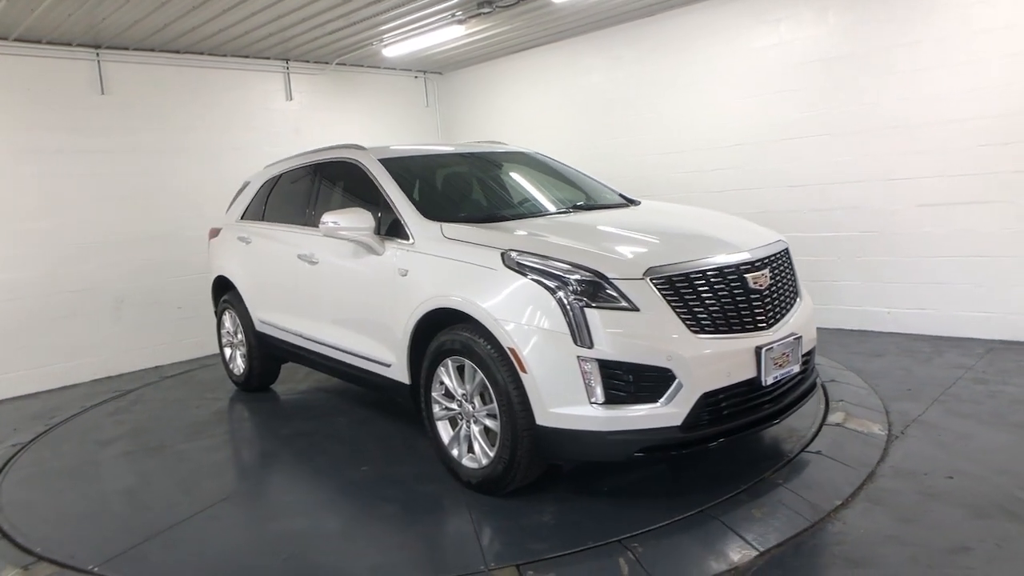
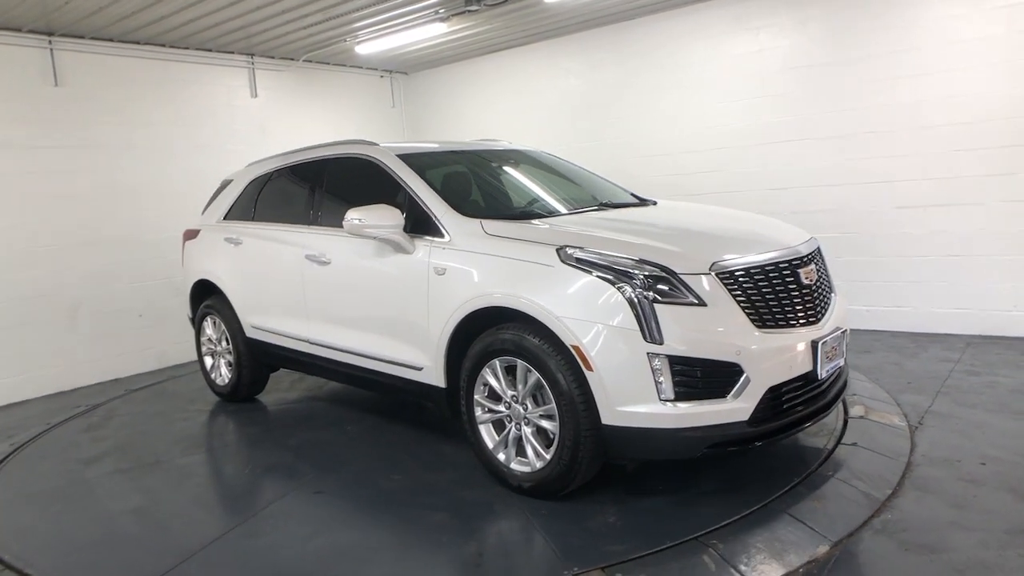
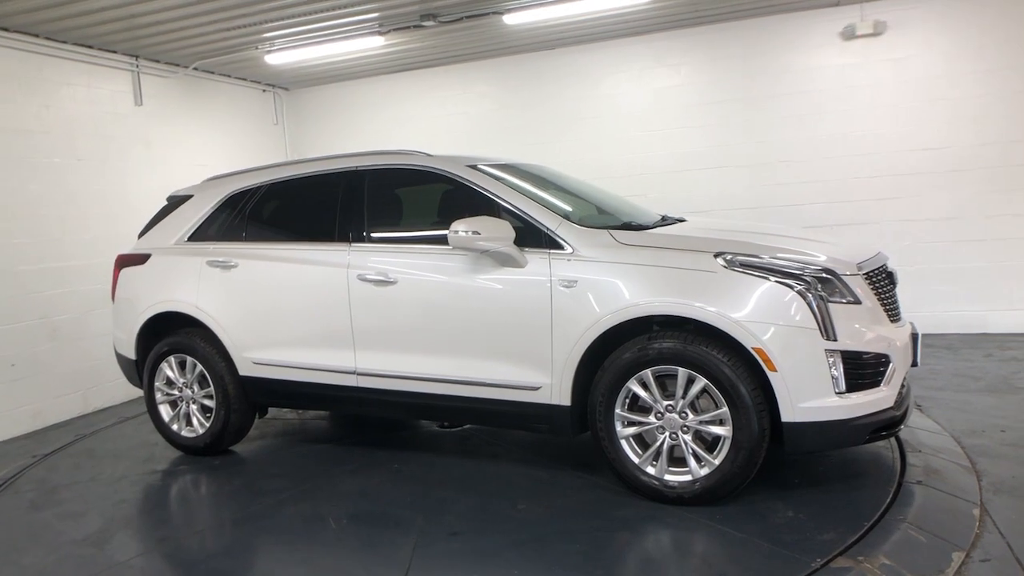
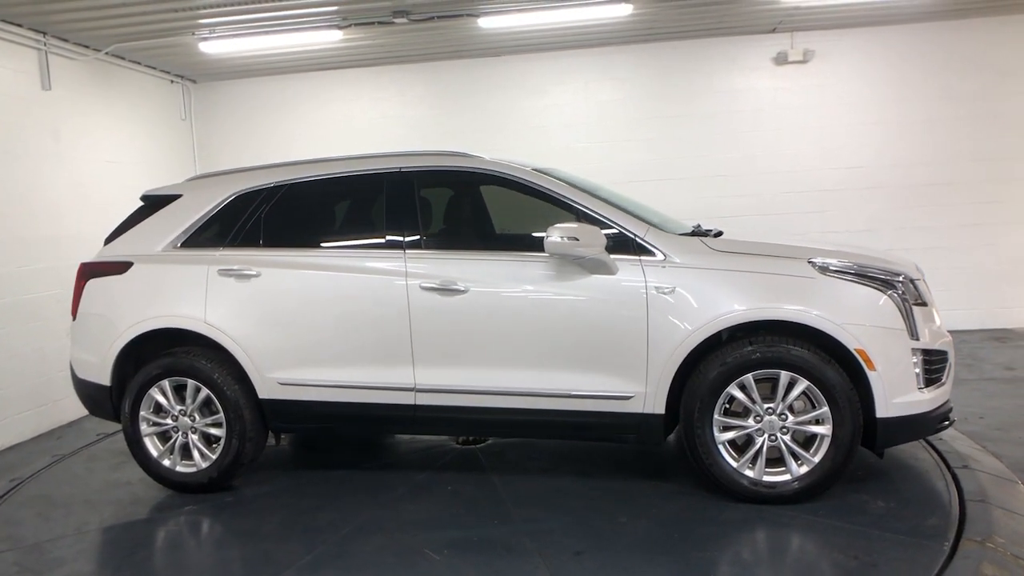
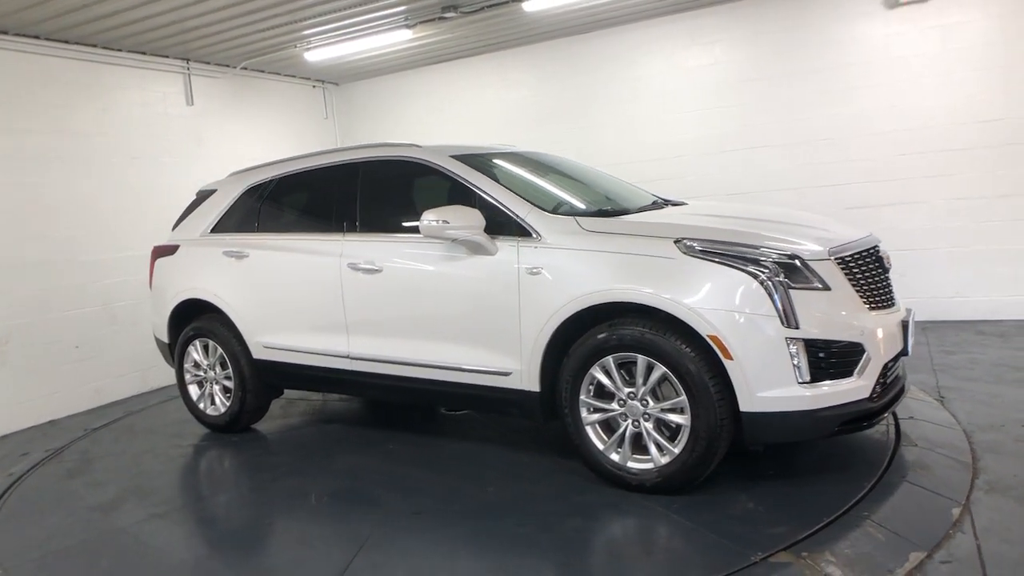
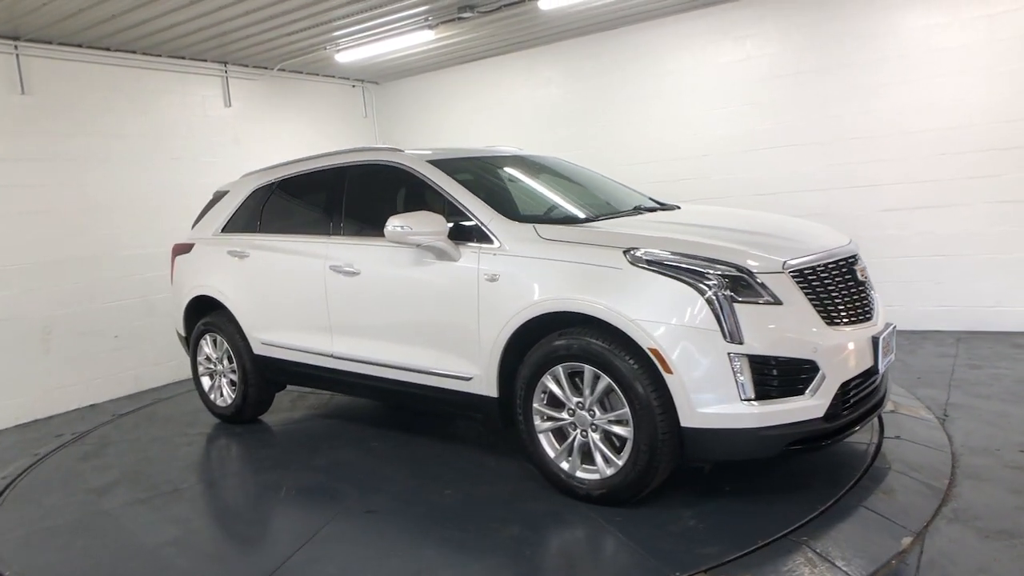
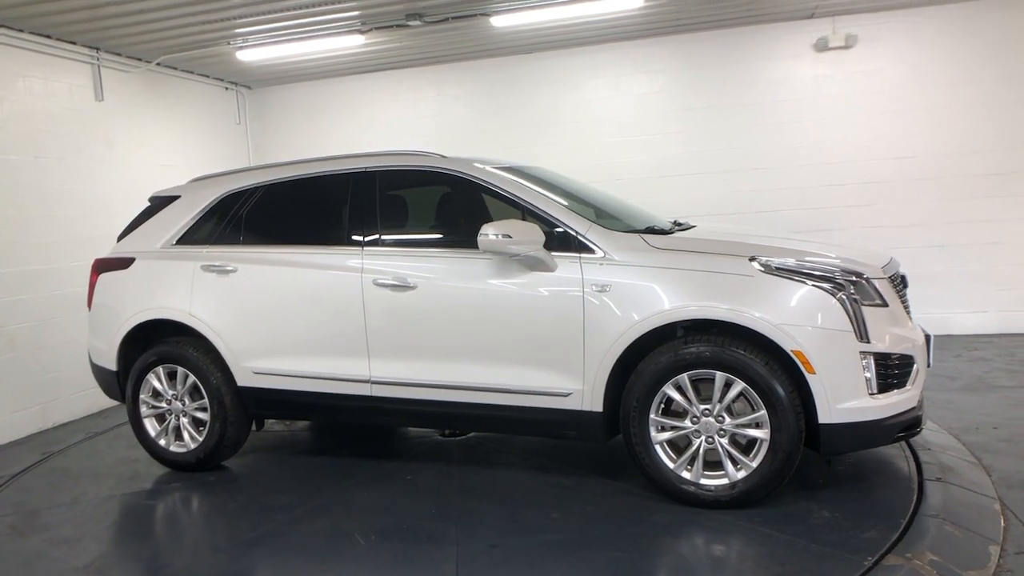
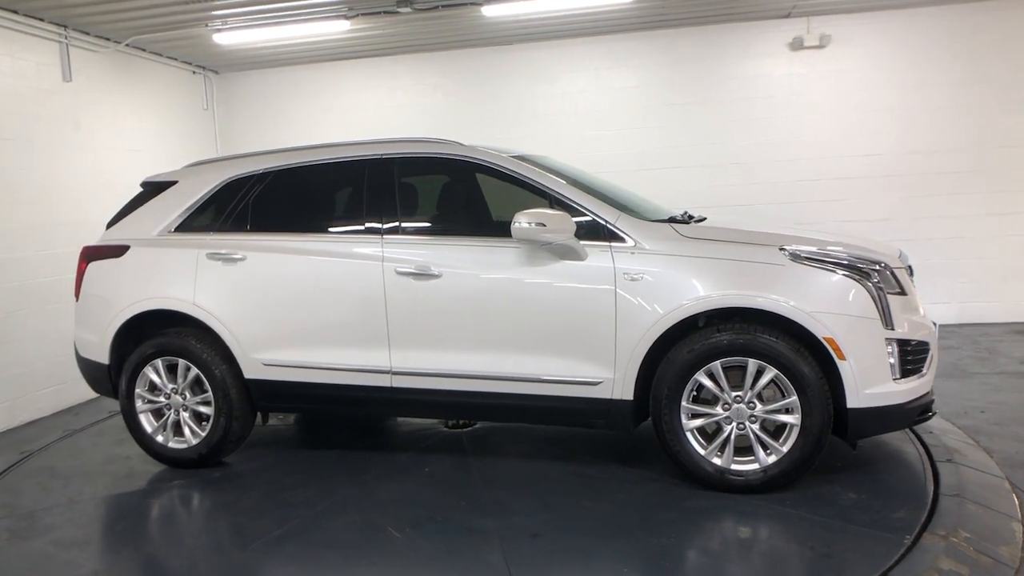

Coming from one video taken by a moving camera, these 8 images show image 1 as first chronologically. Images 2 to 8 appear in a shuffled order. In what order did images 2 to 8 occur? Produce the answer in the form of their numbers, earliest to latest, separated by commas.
2, 6, 5, 3, 7, 8, 4
